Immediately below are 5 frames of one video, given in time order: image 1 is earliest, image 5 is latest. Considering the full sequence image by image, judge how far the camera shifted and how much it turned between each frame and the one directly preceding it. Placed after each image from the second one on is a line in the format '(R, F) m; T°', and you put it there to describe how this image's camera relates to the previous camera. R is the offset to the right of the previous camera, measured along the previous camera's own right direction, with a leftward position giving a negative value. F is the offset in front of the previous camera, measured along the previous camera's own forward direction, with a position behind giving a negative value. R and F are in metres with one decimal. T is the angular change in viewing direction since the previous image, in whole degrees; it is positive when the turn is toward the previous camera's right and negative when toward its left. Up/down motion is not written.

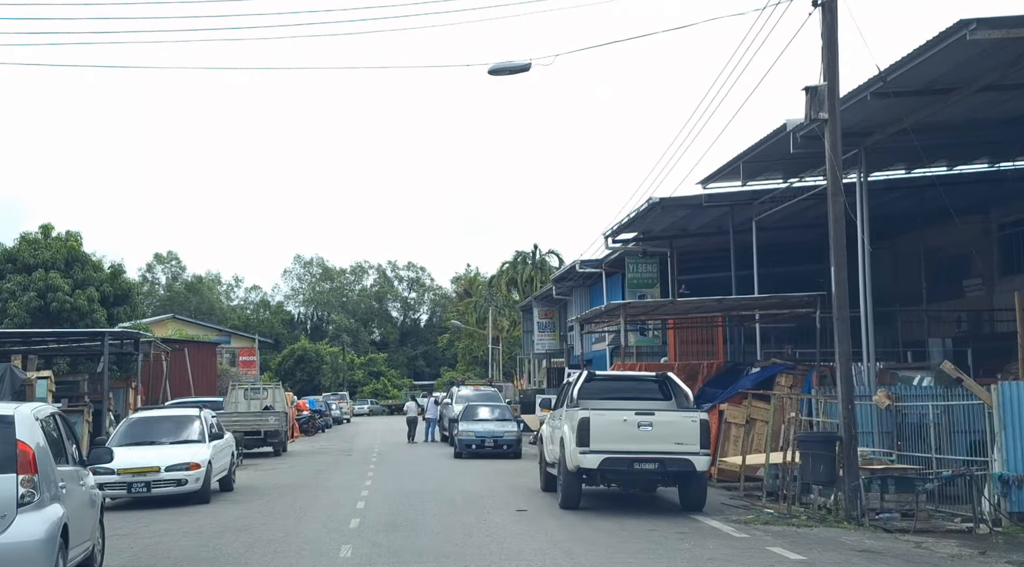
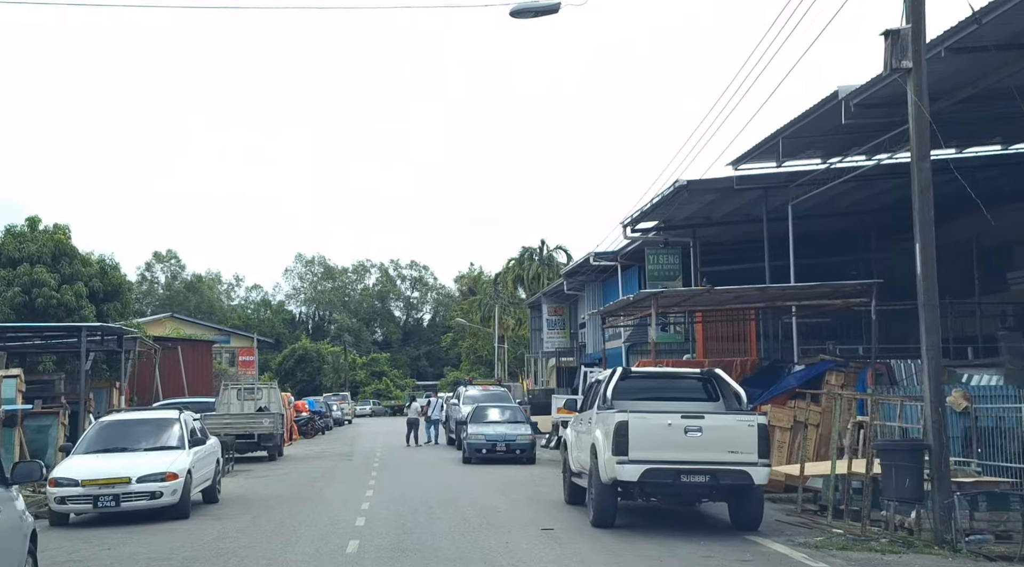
(-0.3, +2.0) m; 0°
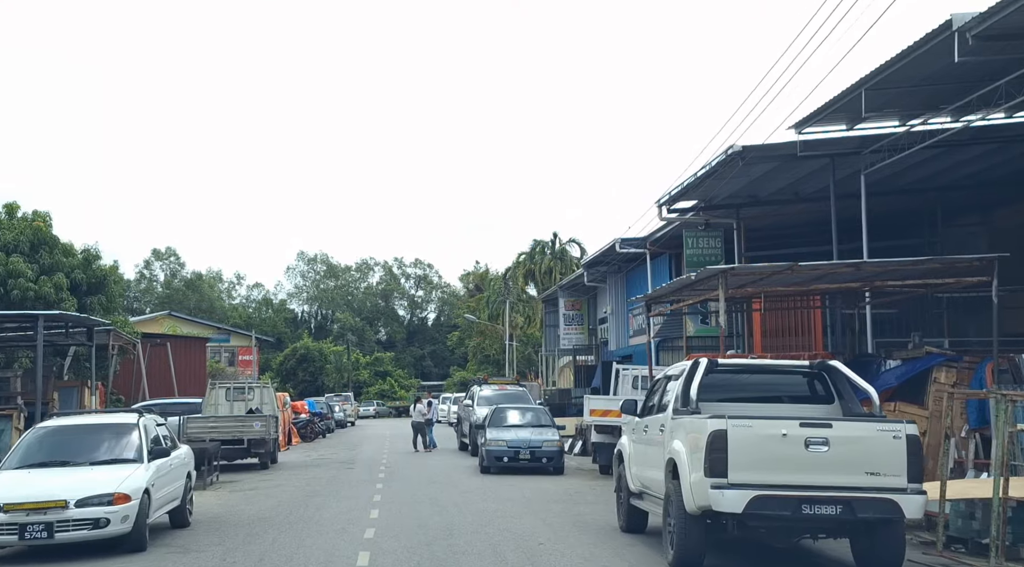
(-0.5, +3.1) m; 0°
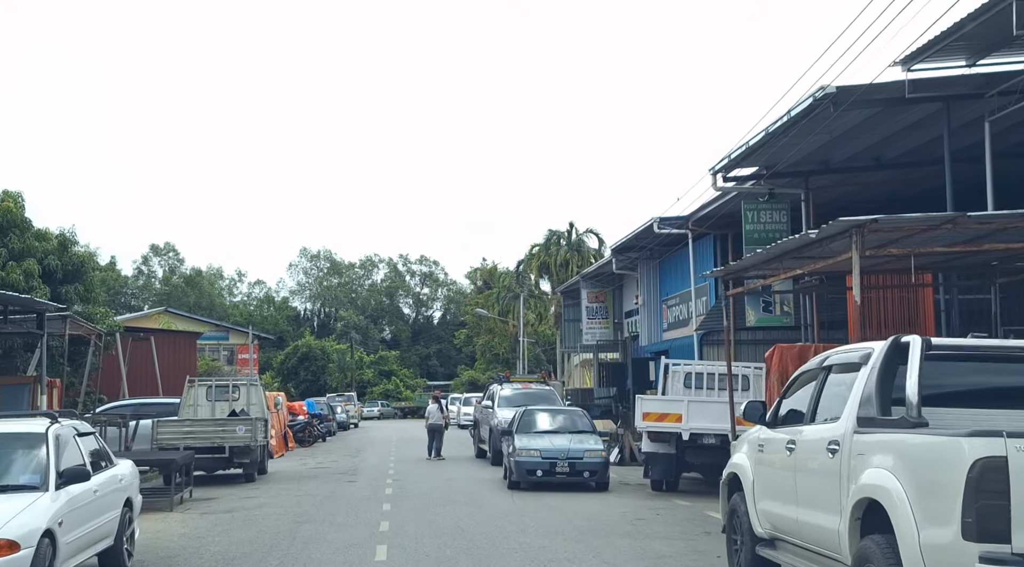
(-0.6, +3.8) m; 0°
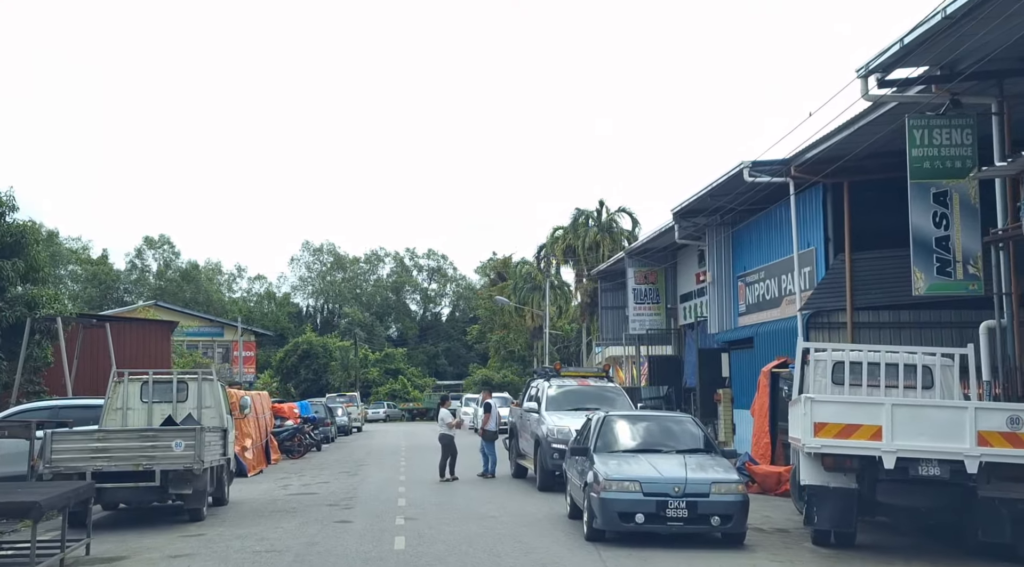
(-0.9, +6.6) m; 0°
